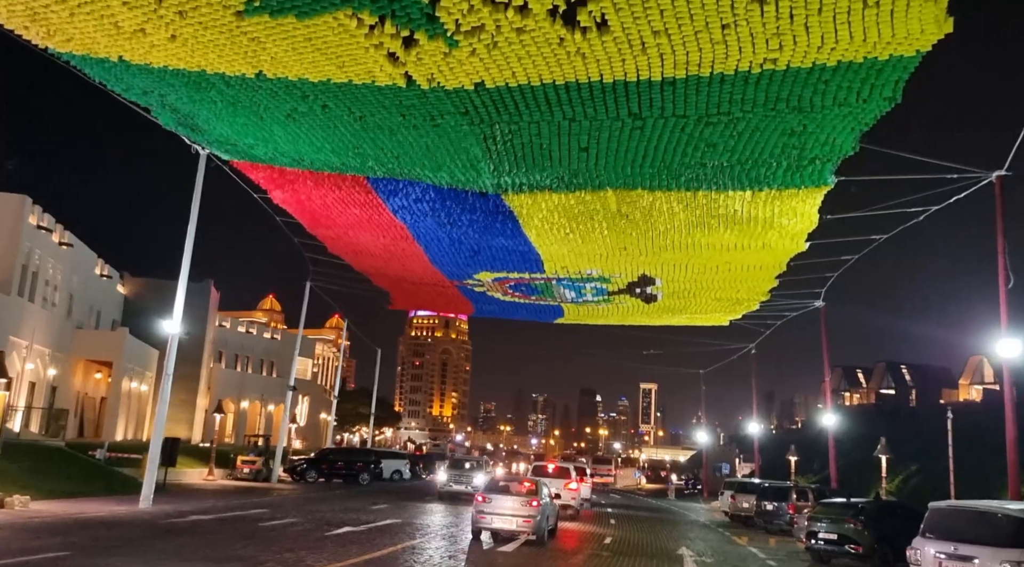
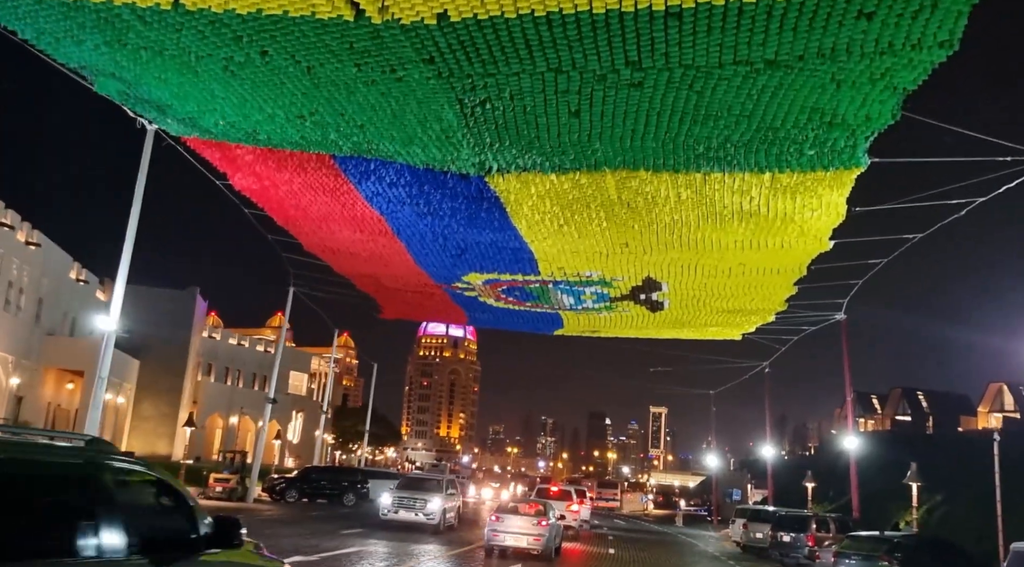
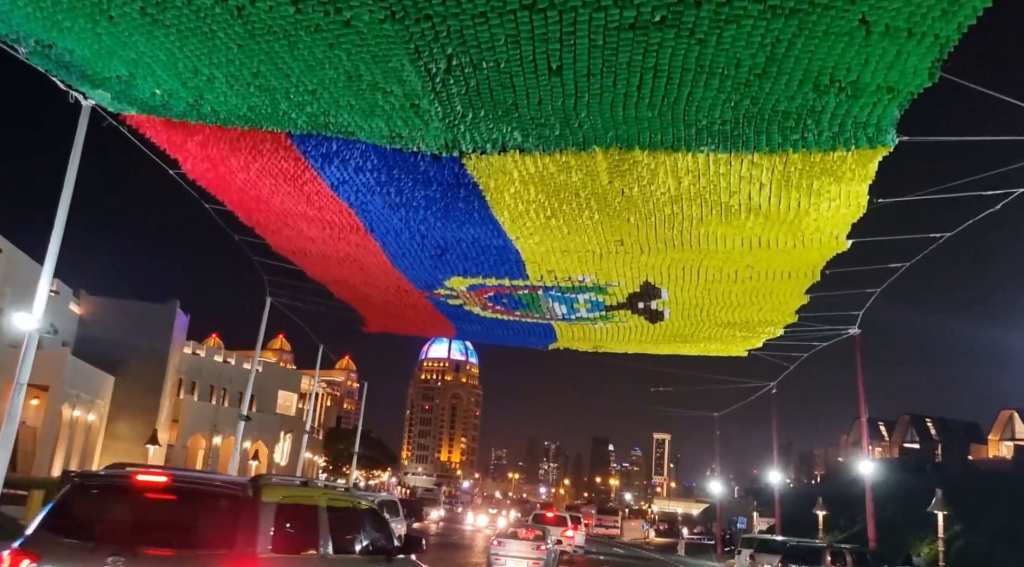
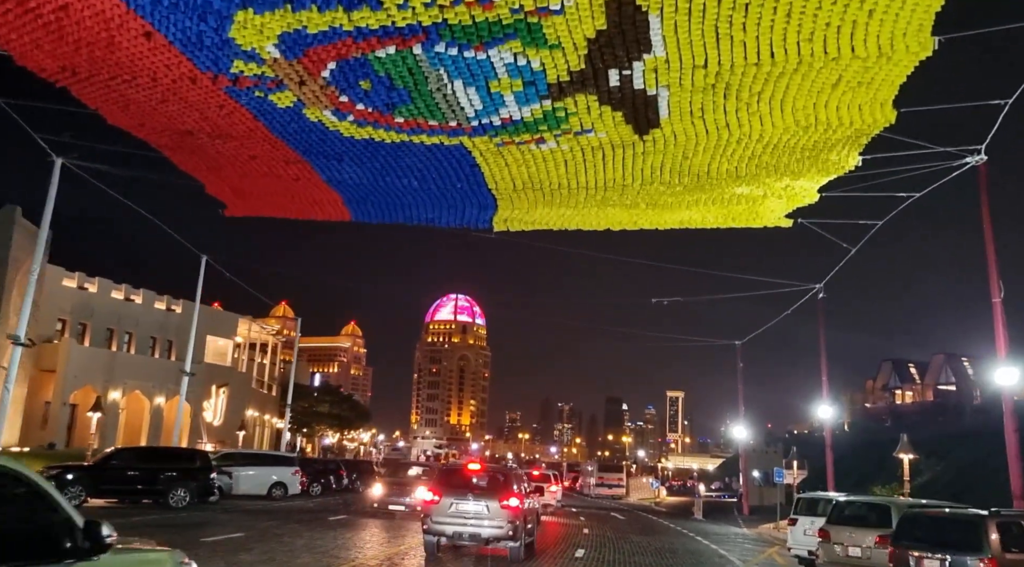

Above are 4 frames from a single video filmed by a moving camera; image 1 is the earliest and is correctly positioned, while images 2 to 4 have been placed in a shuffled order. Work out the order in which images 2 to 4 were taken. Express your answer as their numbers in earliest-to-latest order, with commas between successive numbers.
2, 3, 4
